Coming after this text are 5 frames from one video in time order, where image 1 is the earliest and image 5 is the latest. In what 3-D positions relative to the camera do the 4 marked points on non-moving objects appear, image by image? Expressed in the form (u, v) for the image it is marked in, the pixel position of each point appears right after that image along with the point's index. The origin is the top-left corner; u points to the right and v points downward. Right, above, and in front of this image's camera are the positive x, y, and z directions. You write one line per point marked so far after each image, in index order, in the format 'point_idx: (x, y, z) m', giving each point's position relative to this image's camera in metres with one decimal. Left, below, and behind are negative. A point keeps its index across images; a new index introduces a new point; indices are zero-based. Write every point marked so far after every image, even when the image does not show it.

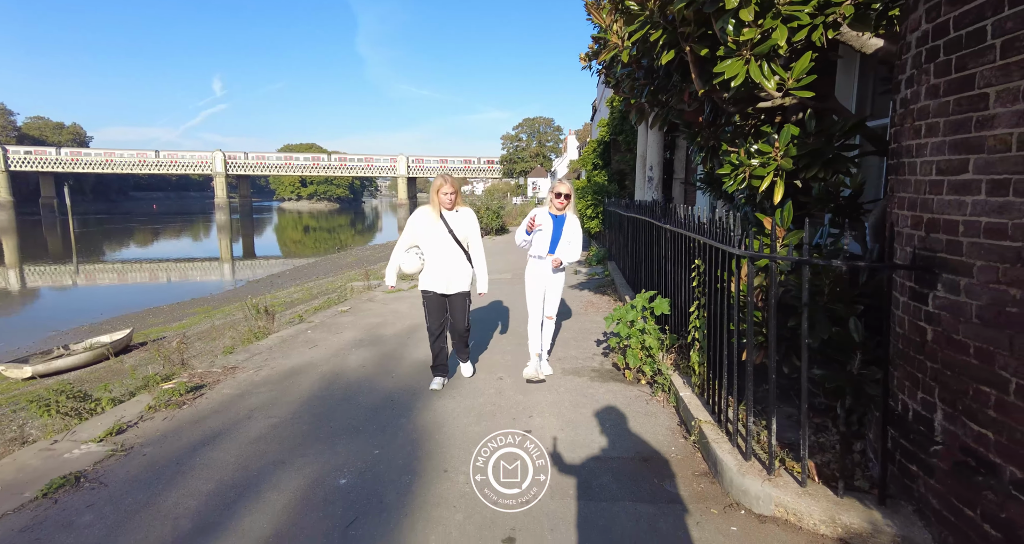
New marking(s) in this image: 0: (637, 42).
0: (+0.9, +1.7, +3.8) m
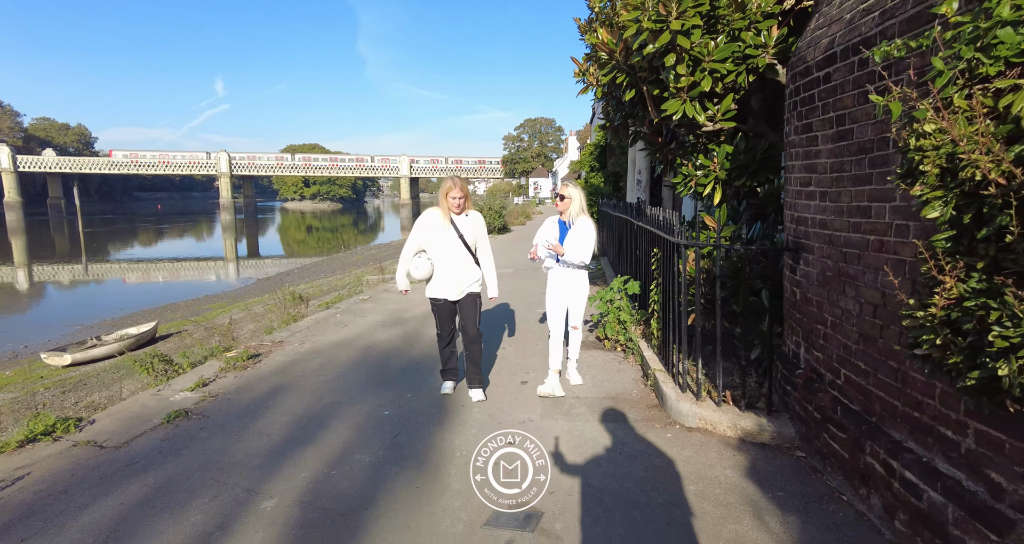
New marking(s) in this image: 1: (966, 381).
0: (+0.9, +1.9, +5.0) m
1: (+1.6, -0.4, +1.7) m
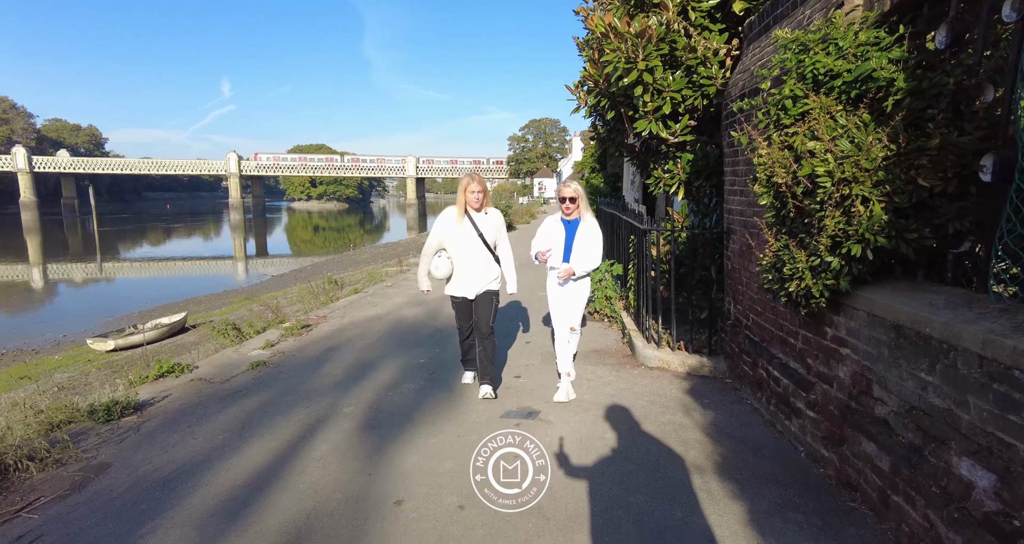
0: (+1.0, +2.1, +6.2) m
1: (+1.6, -0.2, +3.0) m
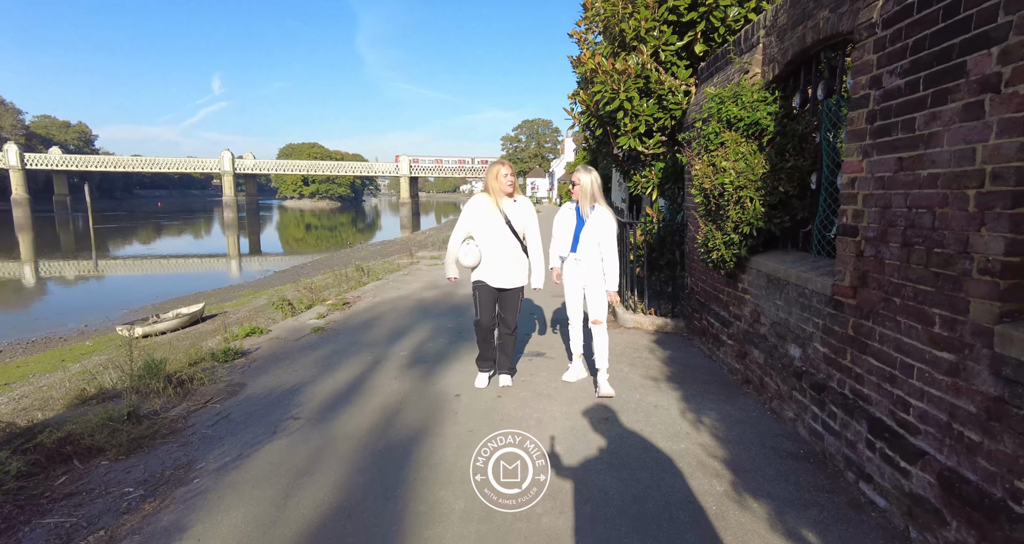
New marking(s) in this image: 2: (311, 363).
0: (+1.1, +2.3, +7.7) m
1: (+1.8, +0.1, +4.5) m
2: (-2.2, -1.0, +5.4) m
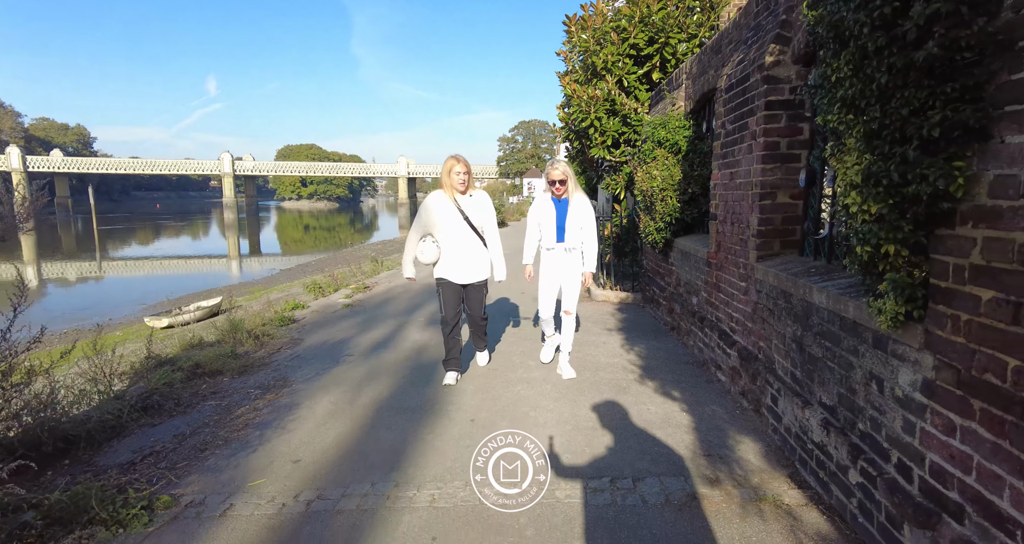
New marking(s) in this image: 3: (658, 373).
0: (+1.0, +2.5, +9.3) m
1: (+1.7, +0.3, +6.1) m
2: (-2.3, -0.8, +7.0) m
3: (+1.2, -0.8, +4.2) m
